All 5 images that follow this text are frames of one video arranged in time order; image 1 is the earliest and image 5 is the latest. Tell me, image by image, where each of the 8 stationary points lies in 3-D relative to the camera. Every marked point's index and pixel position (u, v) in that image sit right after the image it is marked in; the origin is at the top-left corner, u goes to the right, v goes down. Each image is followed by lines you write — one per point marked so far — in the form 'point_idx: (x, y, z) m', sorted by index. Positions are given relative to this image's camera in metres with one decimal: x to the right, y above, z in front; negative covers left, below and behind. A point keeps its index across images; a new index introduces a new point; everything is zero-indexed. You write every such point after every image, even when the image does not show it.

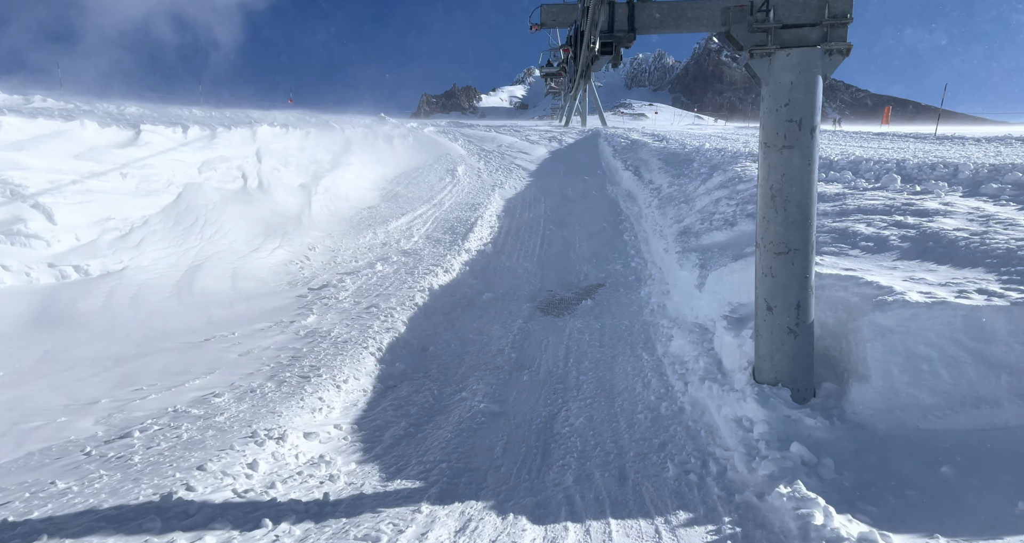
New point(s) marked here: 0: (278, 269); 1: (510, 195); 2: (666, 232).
0: (-4.2, 0.0, +10.1) m
1: (-0.1, +2.6, +19.4) m
2: (+3.4, +0.8, +12.3) m
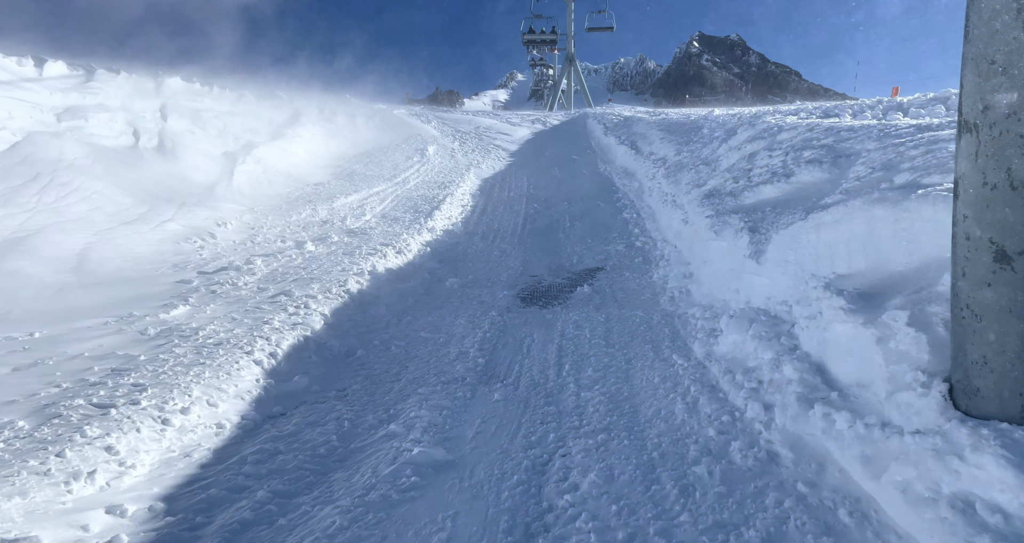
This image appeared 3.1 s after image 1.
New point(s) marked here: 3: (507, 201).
0: (-4.6, +0.3, +7.3) m
1: (-0.8, +2.9, +16.8) m
2: (+2.9, +1.2, +9.7) m
3: (-0.1, +1.7, +13.6) m
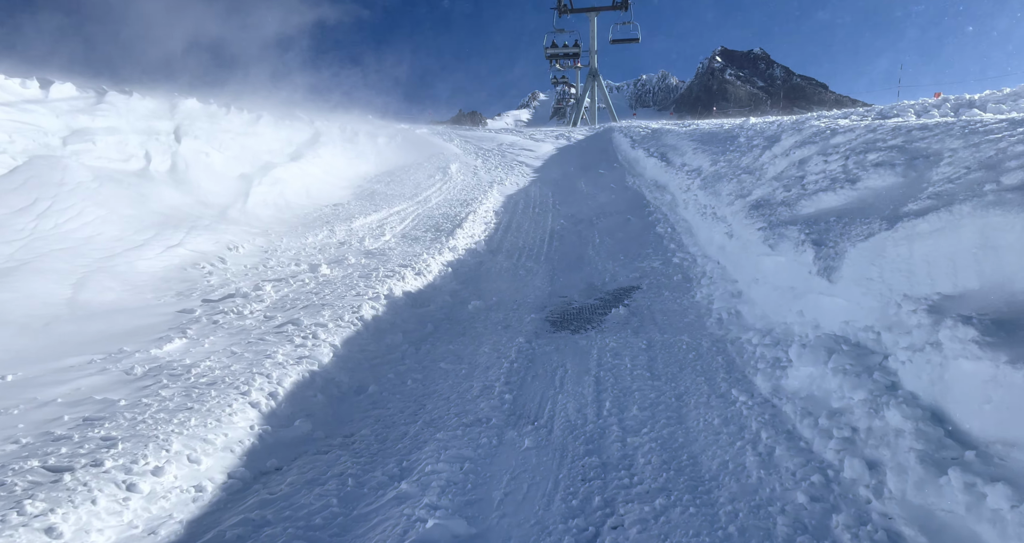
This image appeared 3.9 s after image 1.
0: (-4.2, -0.1, +6.9) m
1: (0.0, +2.3, +16.2) m
2: (+3.3, +0.9, +8.9) m
3: (+0.5, +1.2, +13.0) m
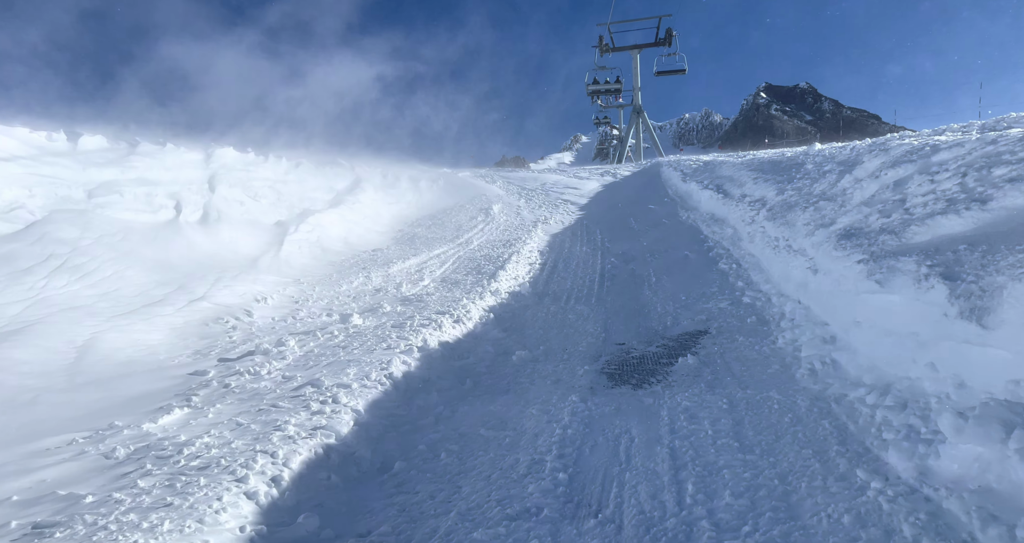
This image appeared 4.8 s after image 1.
0: (-3.7, -0.7, +6.3) m
1: (+1.2, +1.1, +15.4) m
2: (+4.0, +0.3, +7.8) m
3: (+1.4, +0.3, +12.1) m
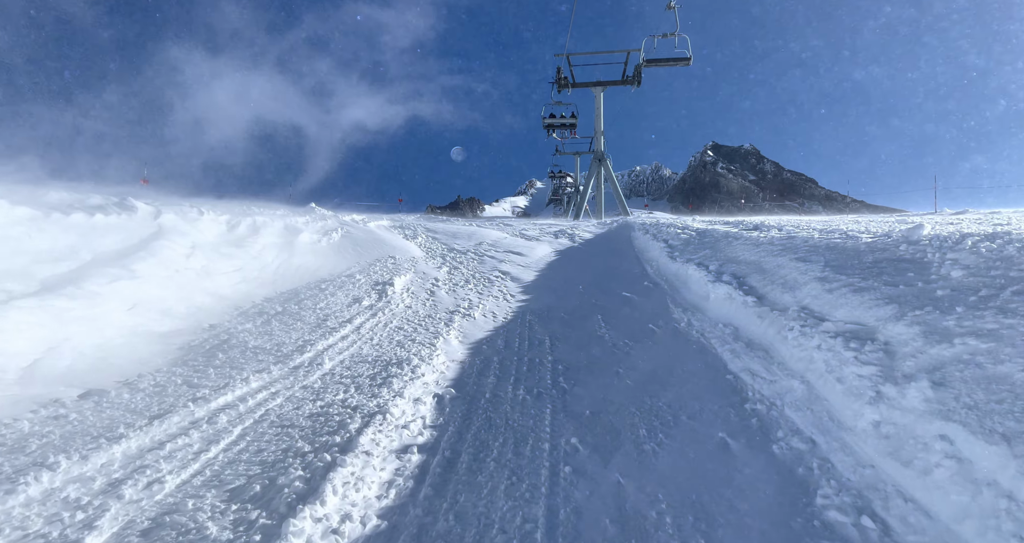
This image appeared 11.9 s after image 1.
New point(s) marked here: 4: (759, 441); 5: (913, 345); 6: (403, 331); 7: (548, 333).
0: (-4.7, -2.2, -0.7) m
1: (-0.6, -1.2, +9.0) m
2: (+2.8, -1.5, +1.6) m
3: (-0.1, -1.8, +5.6) m
4: (+2.6, -1.8, +5.9) m
5: (+4.2, -0.8, +5.8) m
6: (-1.8, -0.9, +10.1) m
7: (+0.8, -0.9, +10.1) m
